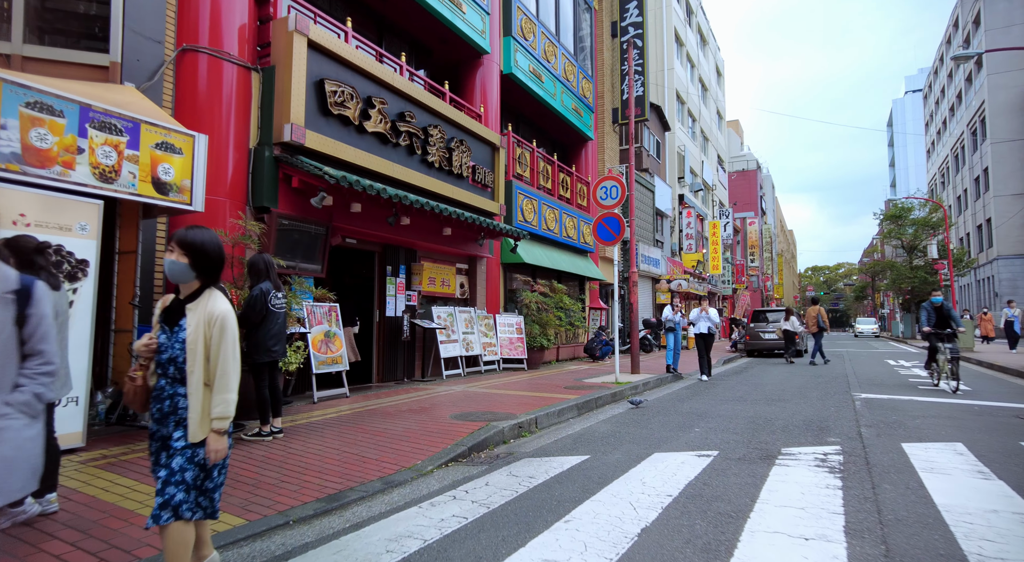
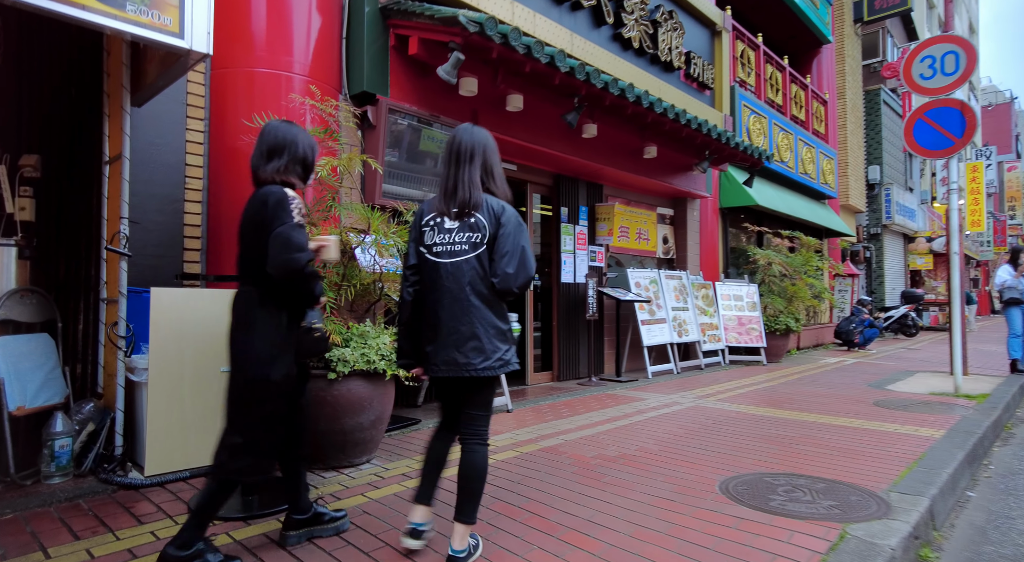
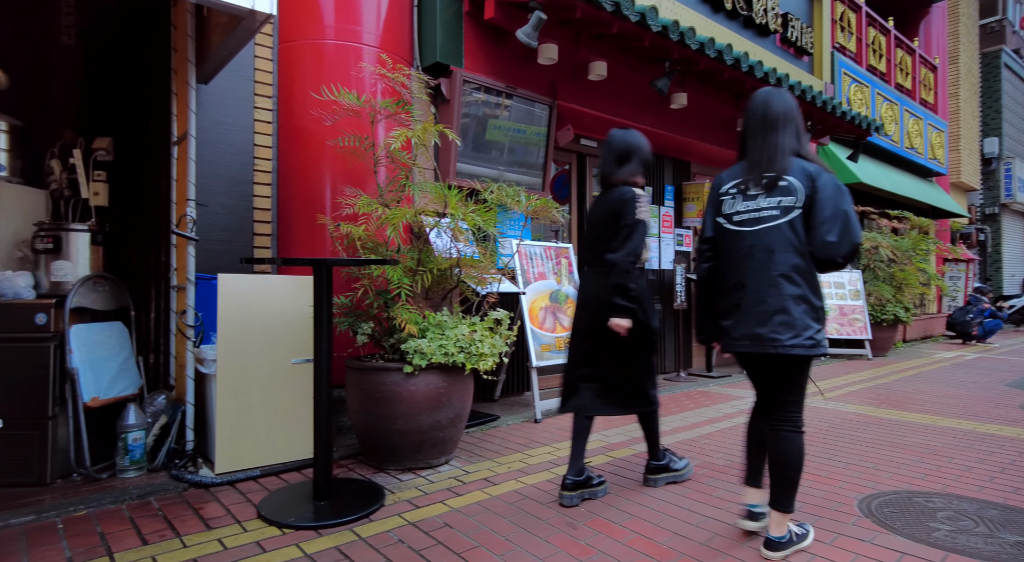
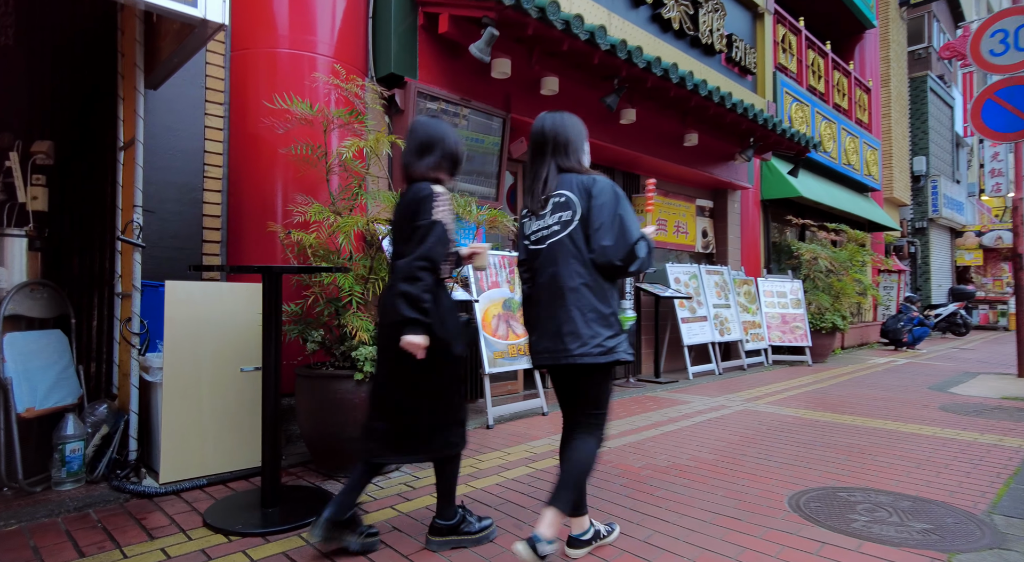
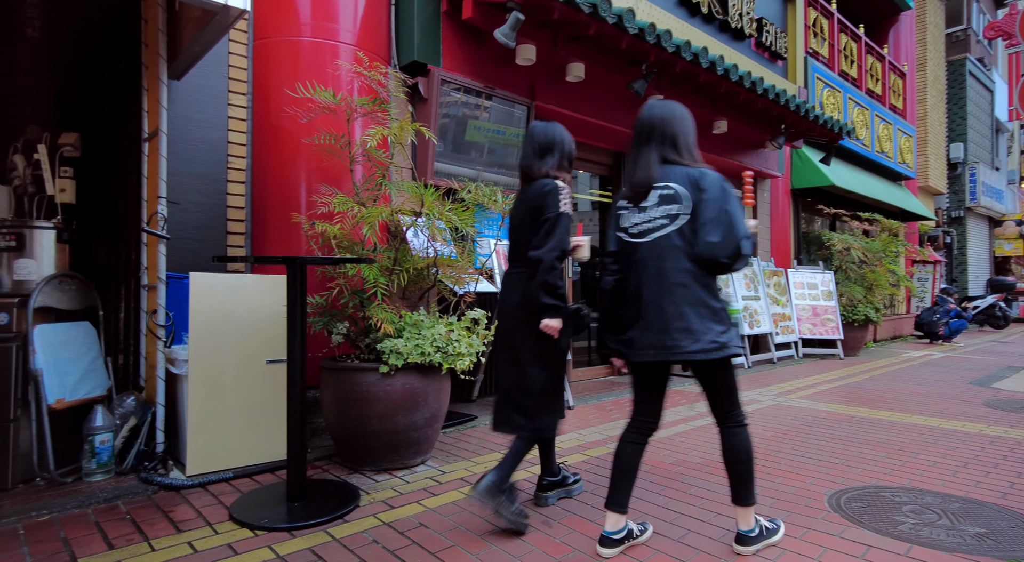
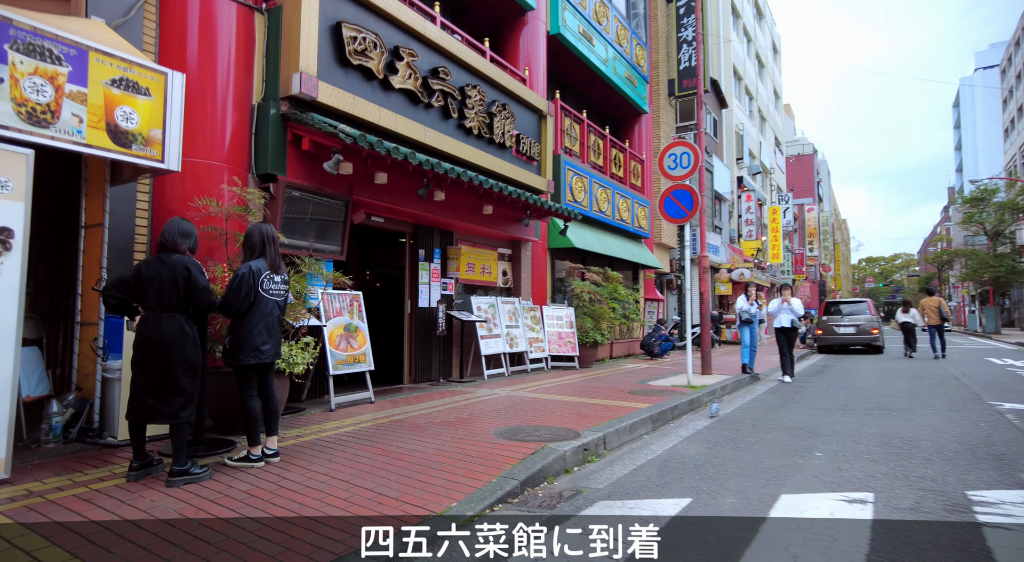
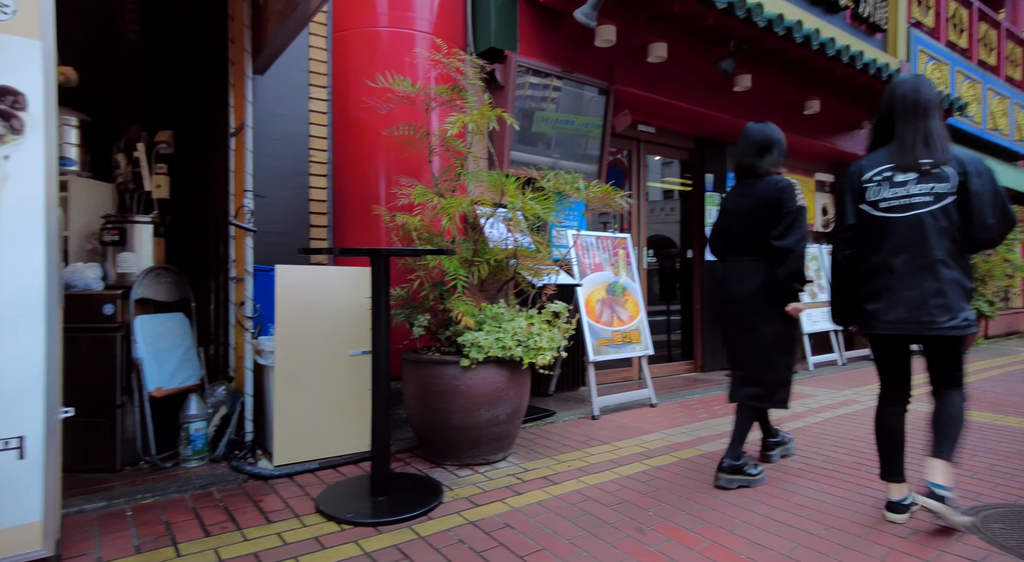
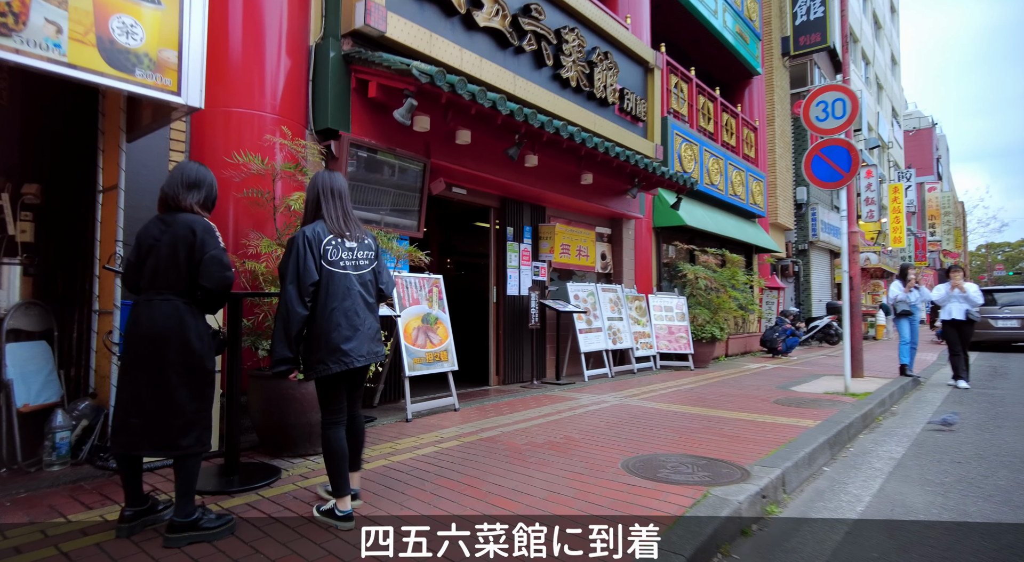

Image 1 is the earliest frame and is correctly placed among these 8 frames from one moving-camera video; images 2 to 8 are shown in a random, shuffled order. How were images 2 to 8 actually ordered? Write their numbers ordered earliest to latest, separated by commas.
6, 8, 2, 4, 5, 3, 7
